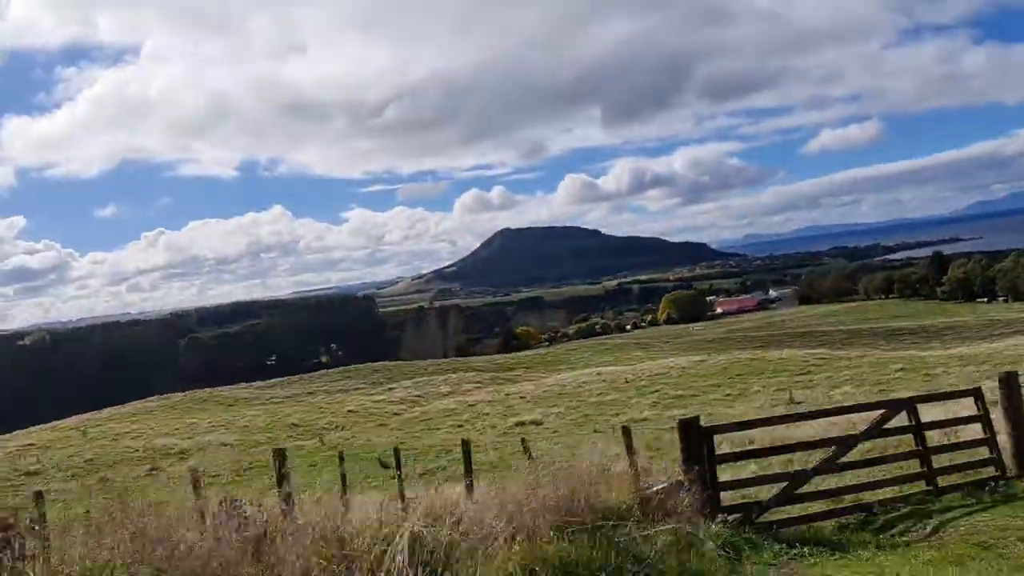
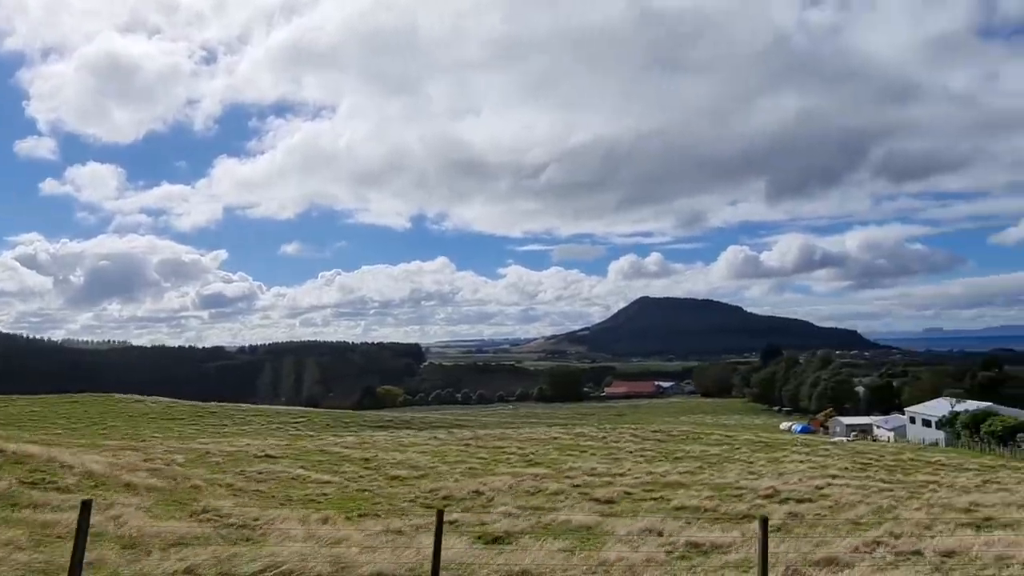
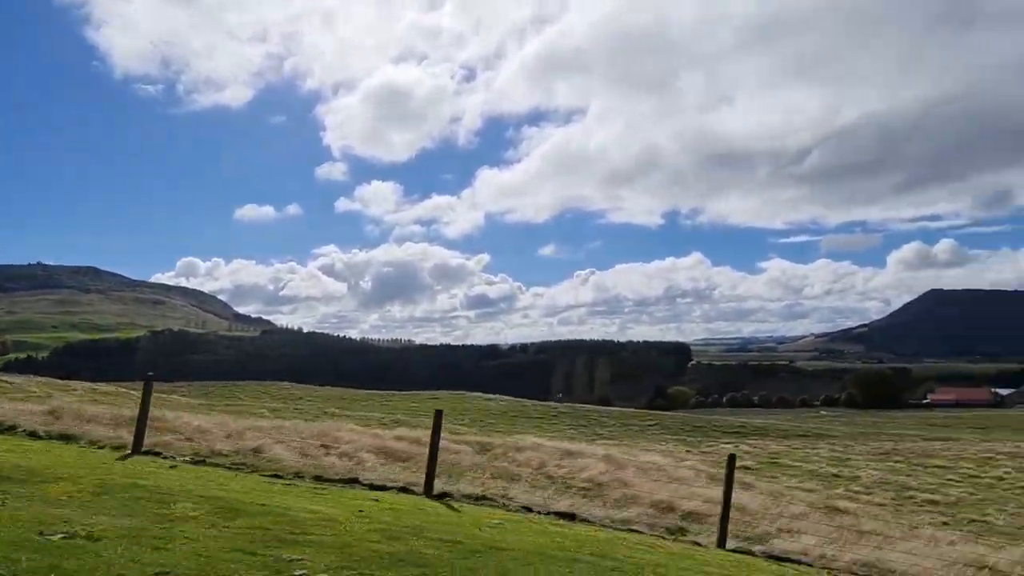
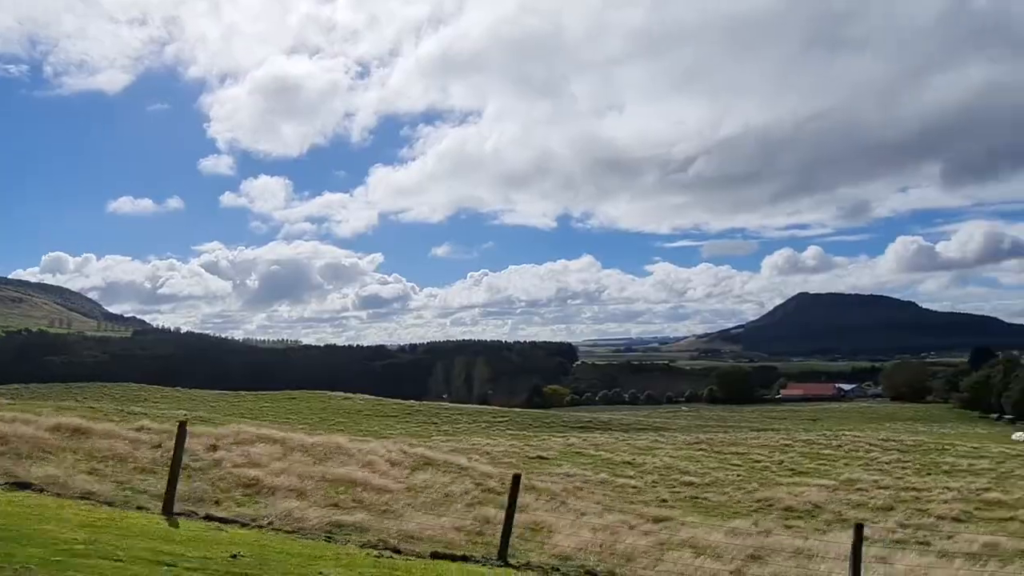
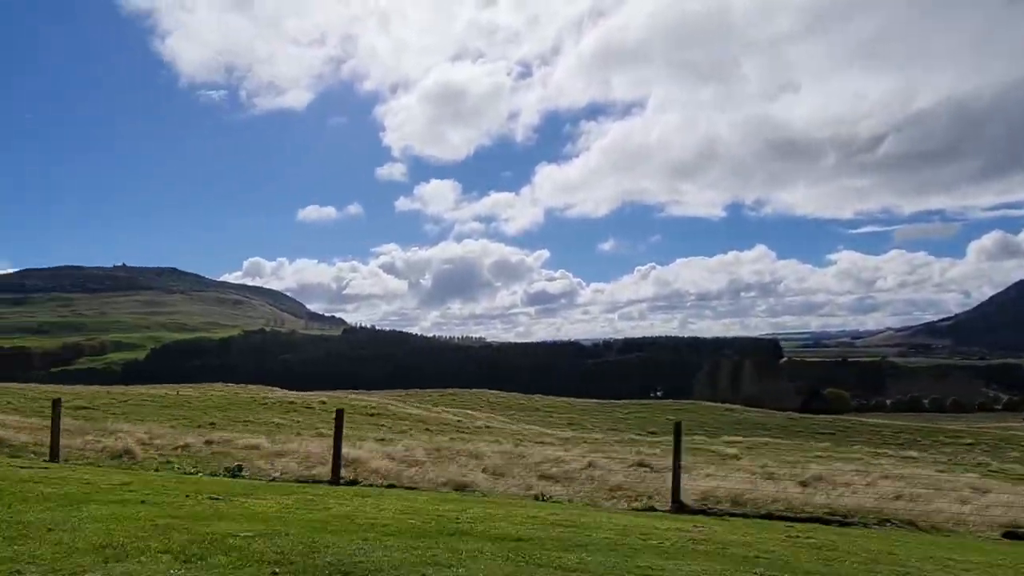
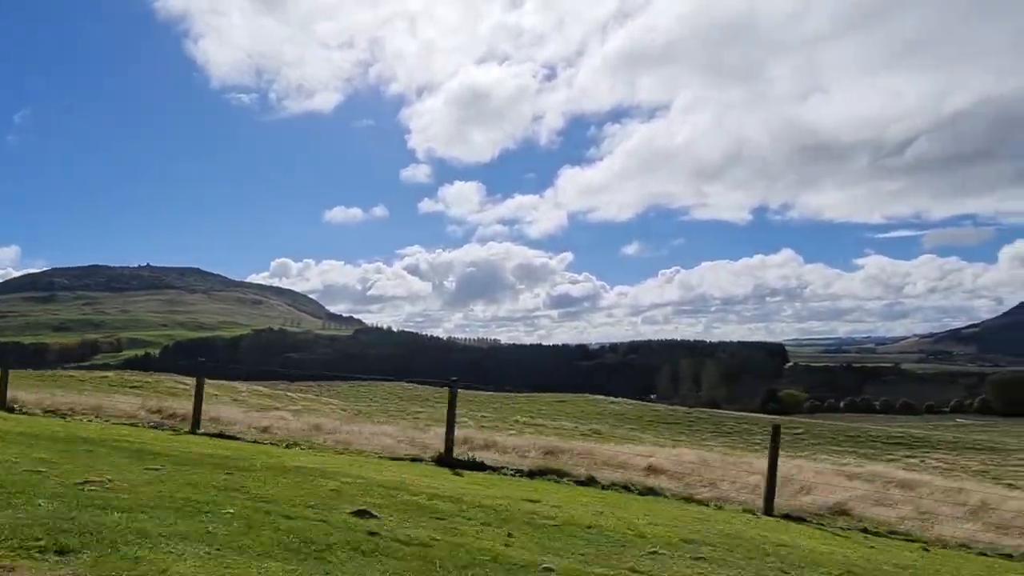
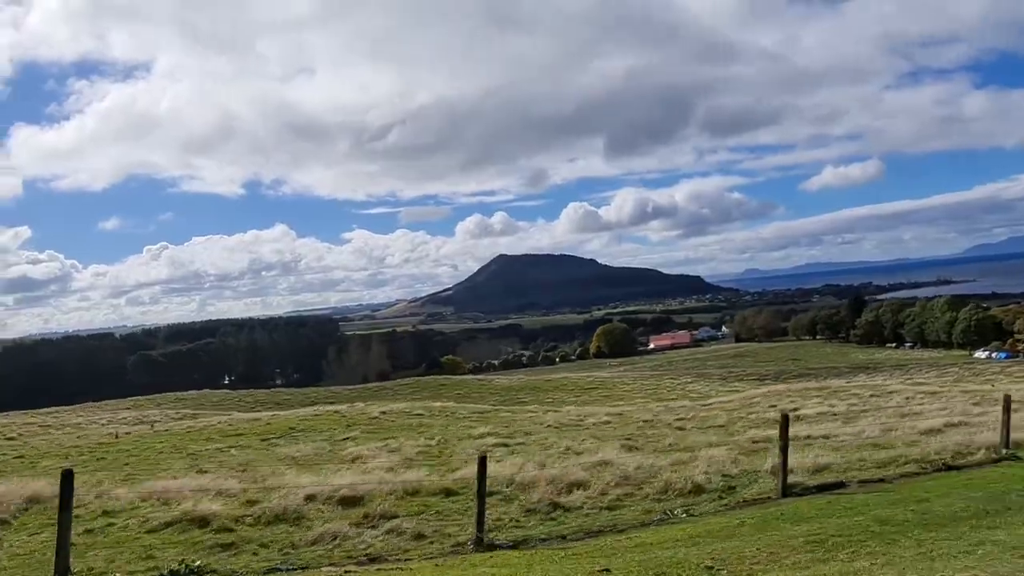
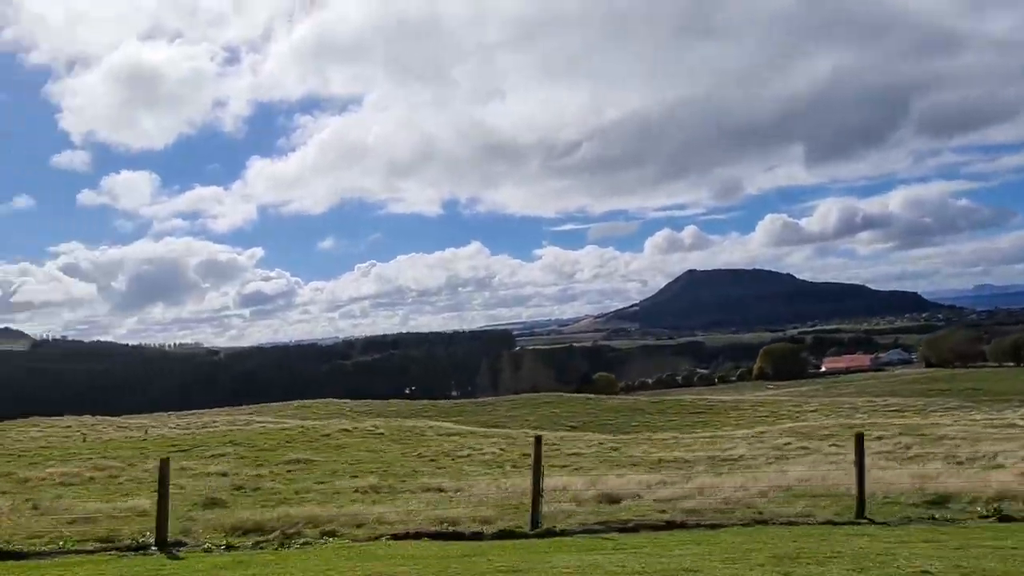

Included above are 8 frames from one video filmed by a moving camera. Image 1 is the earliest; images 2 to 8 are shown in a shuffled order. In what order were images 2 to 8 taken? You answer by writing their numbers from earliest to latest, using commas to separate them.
7, 8, 5, 6, 3, 4, 2
